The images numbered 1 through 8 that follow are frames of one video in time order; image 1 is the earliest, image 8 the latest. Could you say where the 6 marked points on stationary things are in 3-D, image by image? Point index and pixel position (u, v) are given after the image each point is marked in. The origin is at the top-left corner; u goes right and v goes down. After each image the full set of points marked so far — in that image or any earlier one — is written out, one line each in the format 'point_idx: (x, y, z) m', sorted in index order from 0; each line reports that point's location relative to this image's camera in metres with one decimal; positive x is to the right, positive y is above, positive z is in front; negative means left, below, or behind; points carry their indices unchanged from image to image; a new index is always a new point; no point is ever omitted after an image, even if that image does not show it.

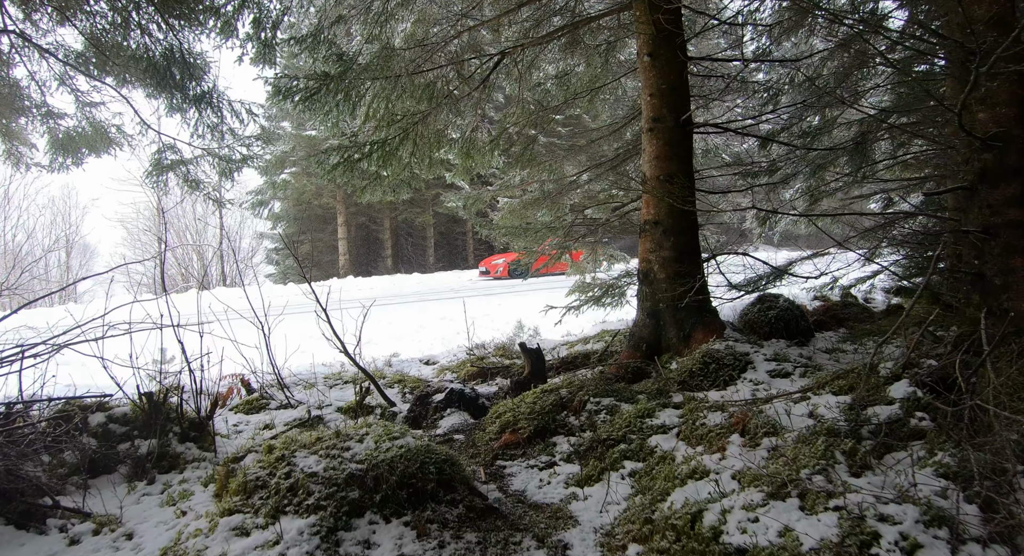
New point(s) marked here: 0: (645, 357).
0: (+1.0, -0.7, +5.4) m
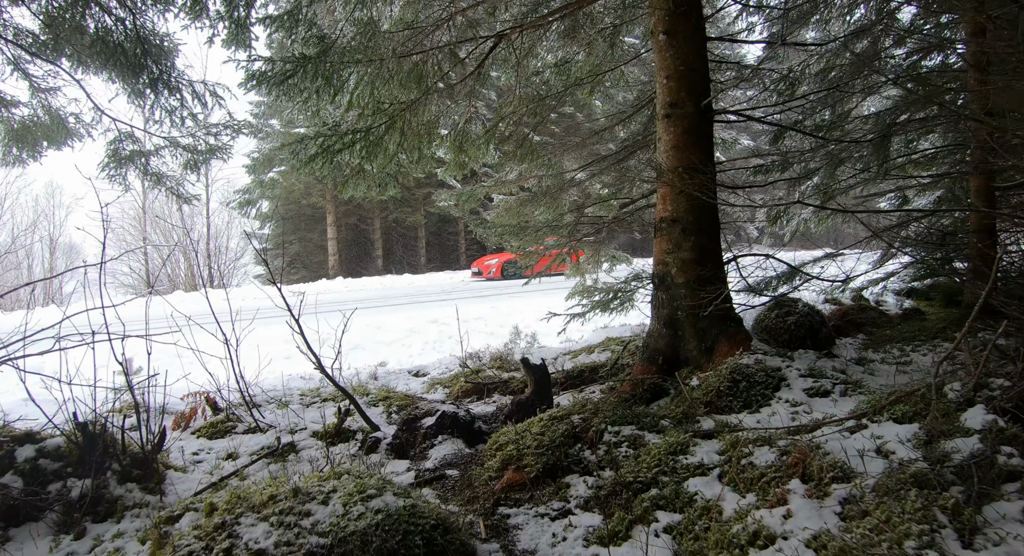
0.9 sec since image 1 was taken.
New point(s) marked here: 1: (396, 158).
0: (+1.0, -0.7, +4.8) m
1: (-1.2, +1.2, +6.8) m
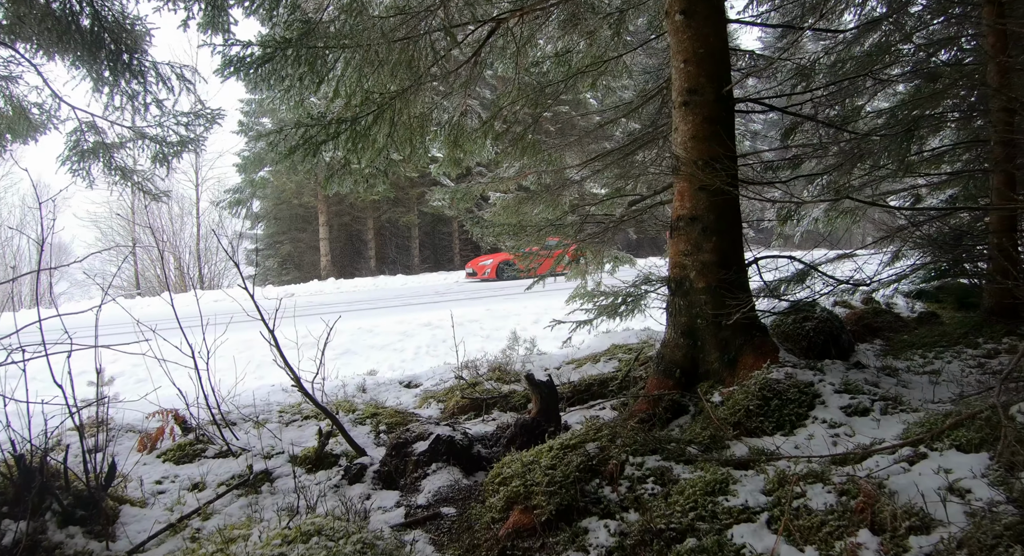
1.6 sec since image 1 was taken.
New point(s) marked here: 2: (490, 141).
0: (+1.1, -0.7, +4.4) m
1: (-1.2, +1.2, +6.4) m
2: (-0.2, +1.4, +7.2) m
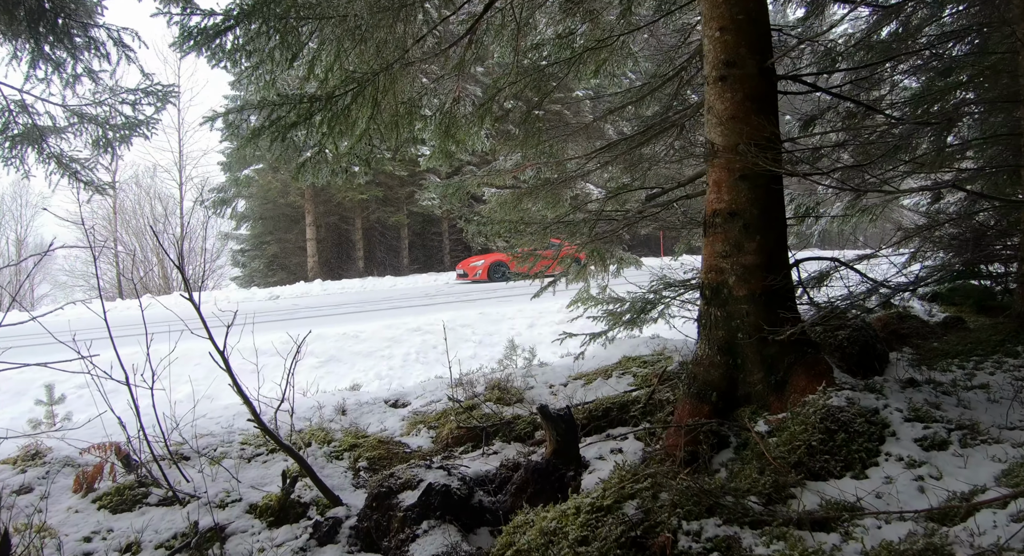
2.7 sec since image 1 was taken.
0: (+1.1, -0.7, +3.8) m
1: (-1.2, +1.1, +5.7) m
2: (-0.3, +1.4, +6.6) m
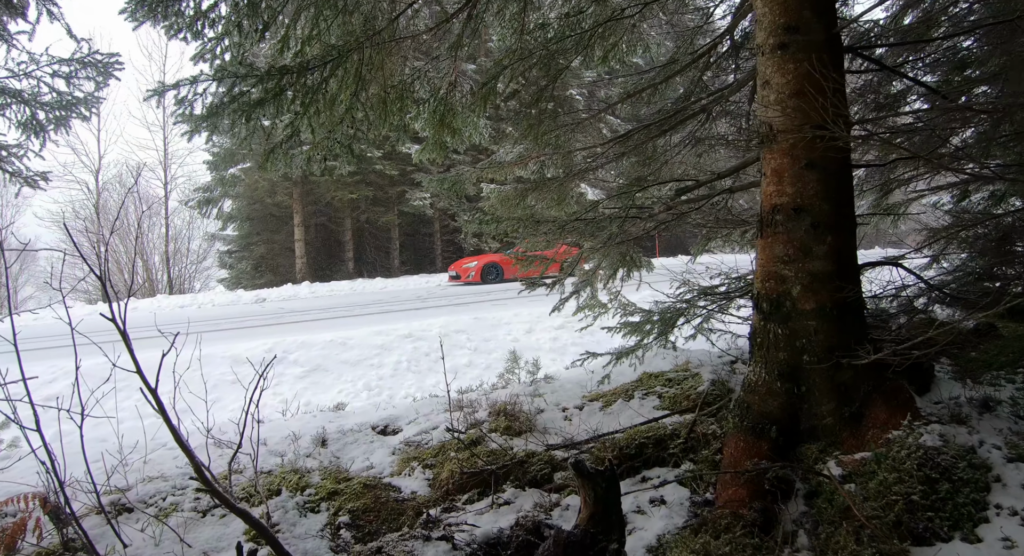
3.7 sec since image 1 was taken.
0: (+1.1, -0.8, +3.1) m
1: (-1.2, +1.1, +5.0) m
2: (-0.2, +1.3, +5.9) m
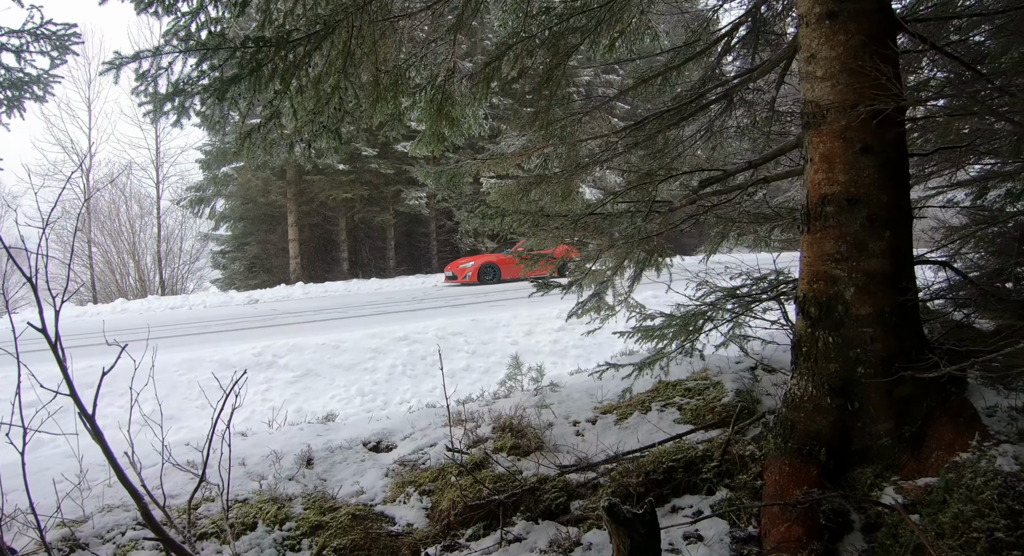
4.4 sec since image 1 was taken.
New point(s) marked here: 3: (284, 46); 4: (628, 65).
0: (+1.2, -0.8, +2.7) m
1: (-1.1, +1.1, +4.7) m
2: (-0.2, +1.3, +5.5) m
3: (-1.3, +1.3, +4.2) m
4: (+1.0, +1.8, +5.8) m
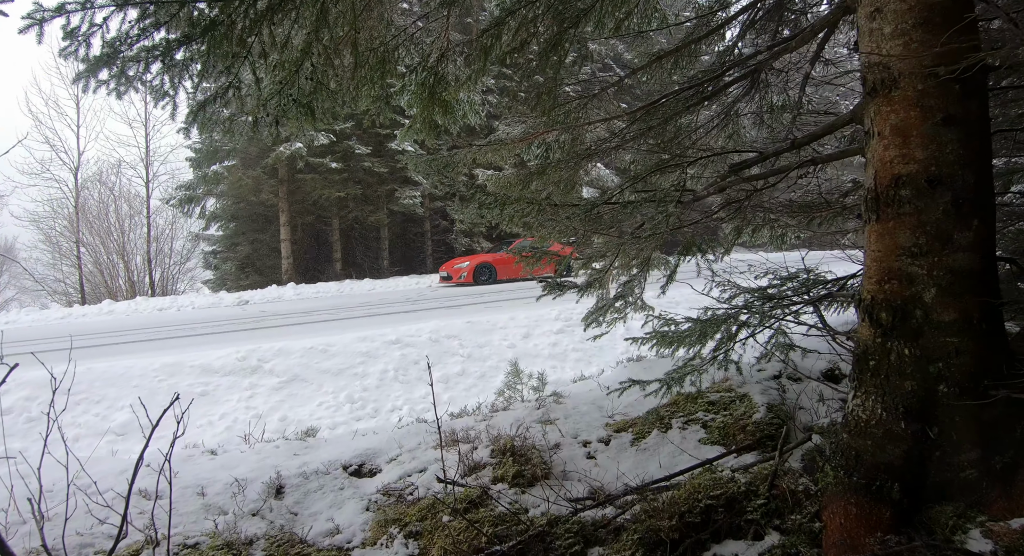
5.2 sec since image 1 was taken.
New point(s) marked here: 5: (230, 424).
0: (+1.2, -0.8, +2.3) m
1: (-1.1, +1.1, +4.2) m
2: (-0.2, +1.3, +5.1) m
3: (-1.3, +1.3, +3.7) m
4: (+1.0, +1.8, +5.4) m
5: (-3.1, -1.6, +7.7) m
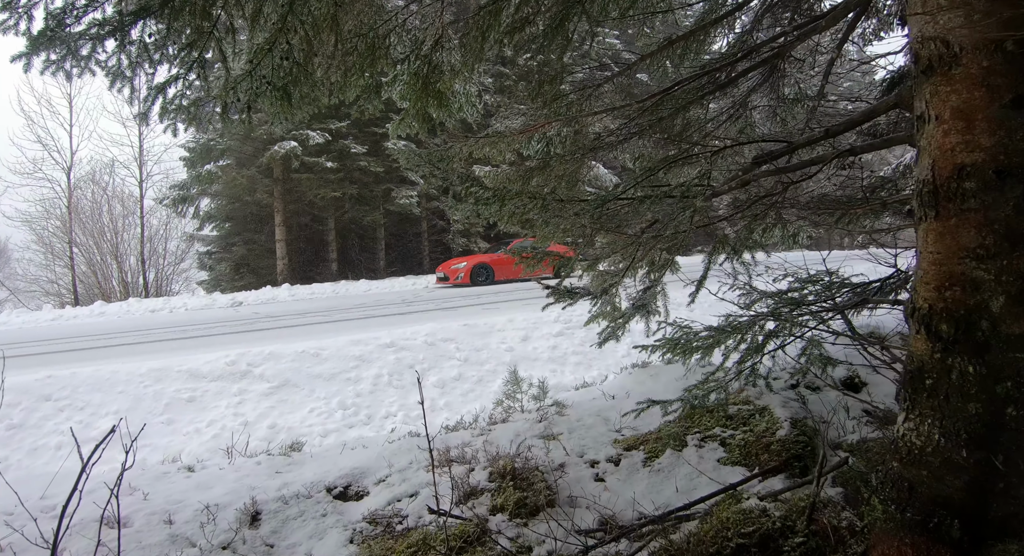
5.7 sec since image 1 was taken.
0: (+1.2, -0.8, +2.0) m
1: (-1.1, +1.1, +3.9) m
2: (-0.2, +1.3, +4.8) m
3: (-1.3, +1.3, +3.4) m
4: (+1.0, +1.8, +5.1) m
5: (-3.1, -1.6, +7.4) m
